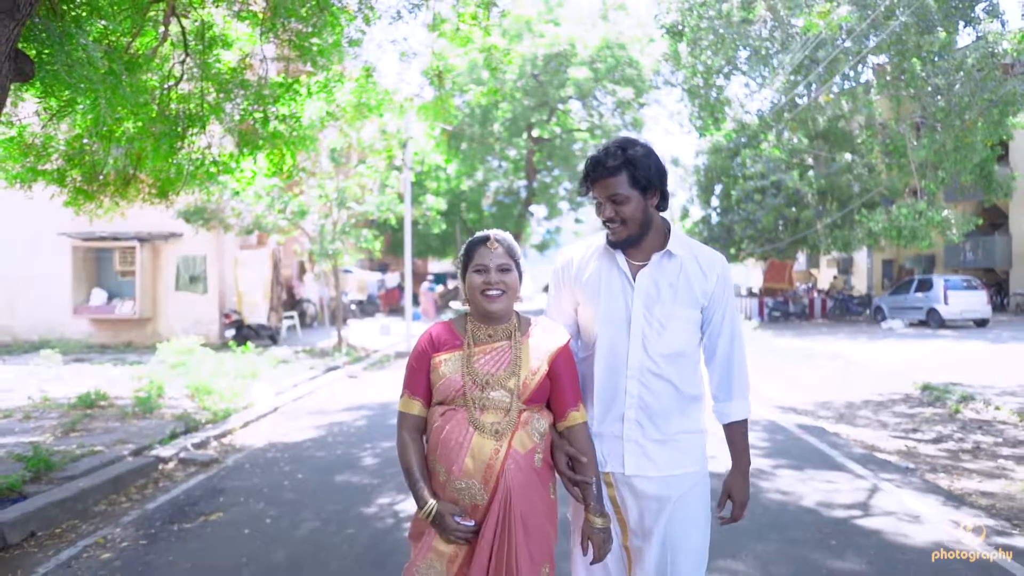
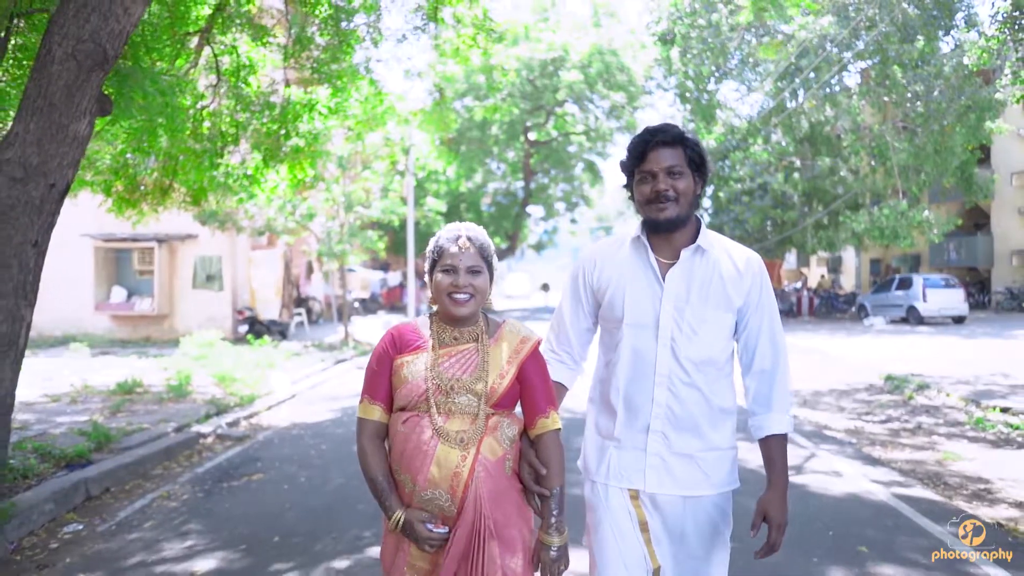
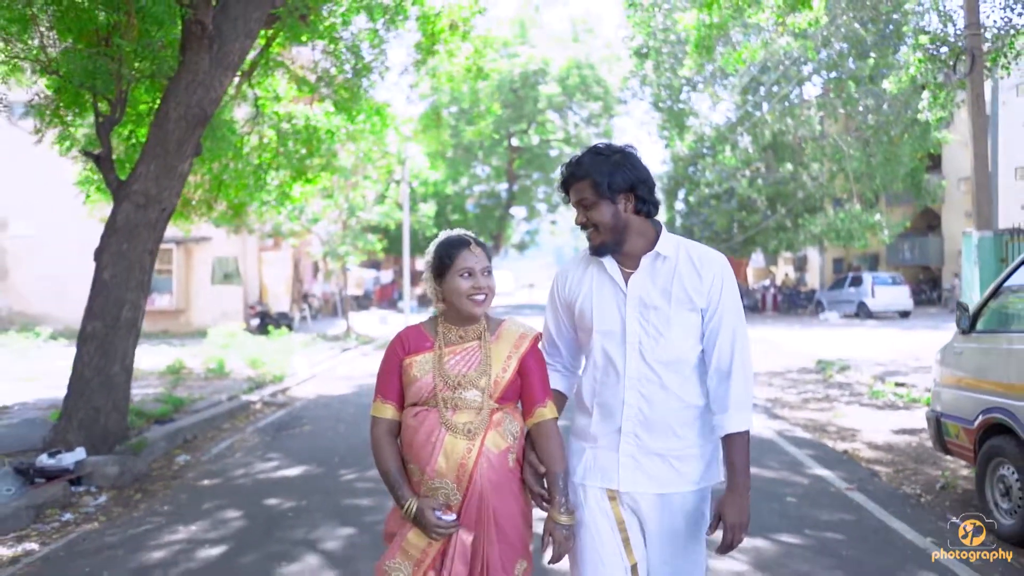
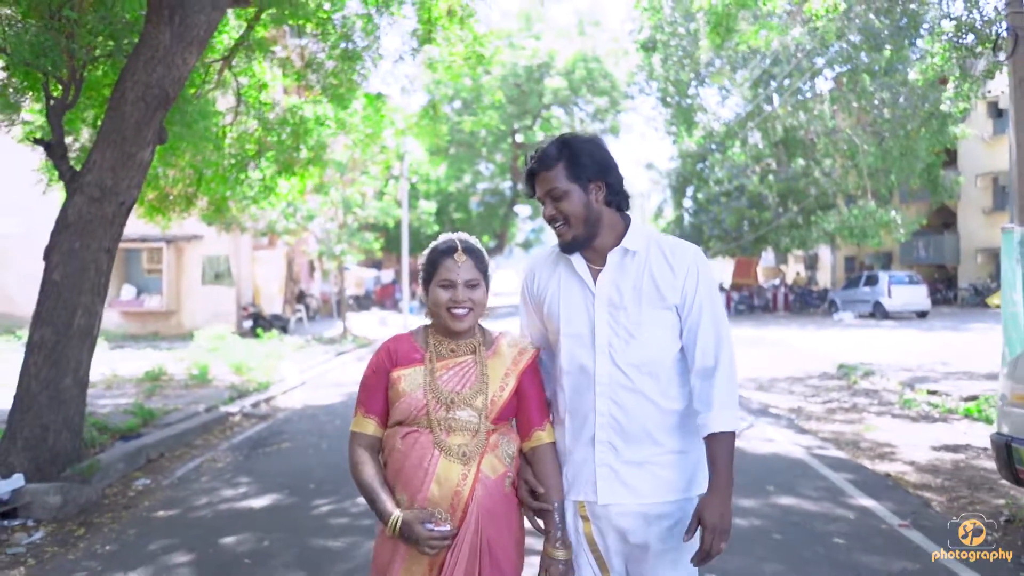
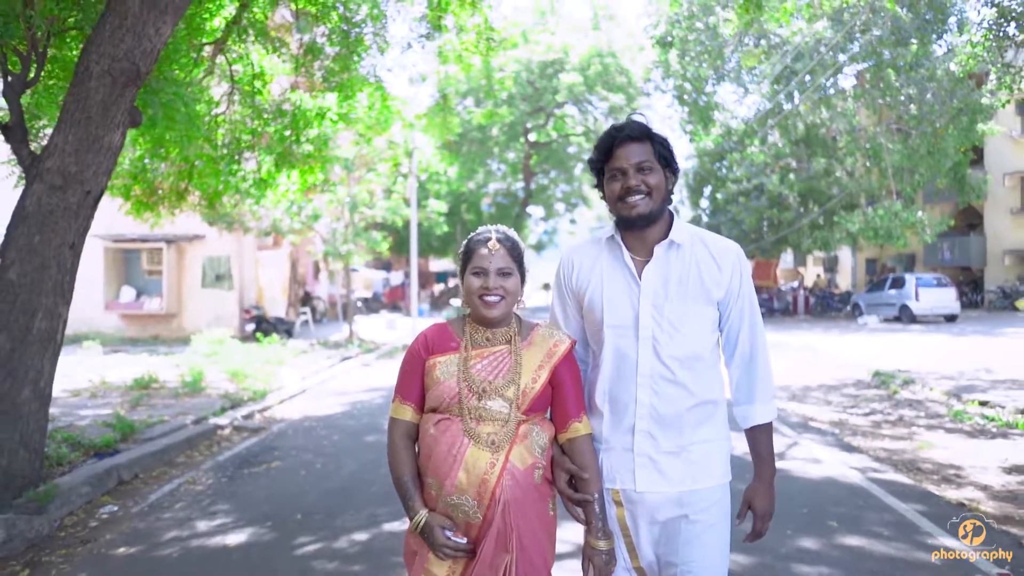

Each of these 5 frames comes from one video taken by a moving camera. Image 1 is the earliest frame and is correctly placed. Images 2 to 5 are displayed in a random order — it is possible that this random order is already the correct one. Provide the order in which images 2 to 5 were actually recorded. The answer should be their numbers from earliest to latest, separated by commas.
2, 5, 4, 3
